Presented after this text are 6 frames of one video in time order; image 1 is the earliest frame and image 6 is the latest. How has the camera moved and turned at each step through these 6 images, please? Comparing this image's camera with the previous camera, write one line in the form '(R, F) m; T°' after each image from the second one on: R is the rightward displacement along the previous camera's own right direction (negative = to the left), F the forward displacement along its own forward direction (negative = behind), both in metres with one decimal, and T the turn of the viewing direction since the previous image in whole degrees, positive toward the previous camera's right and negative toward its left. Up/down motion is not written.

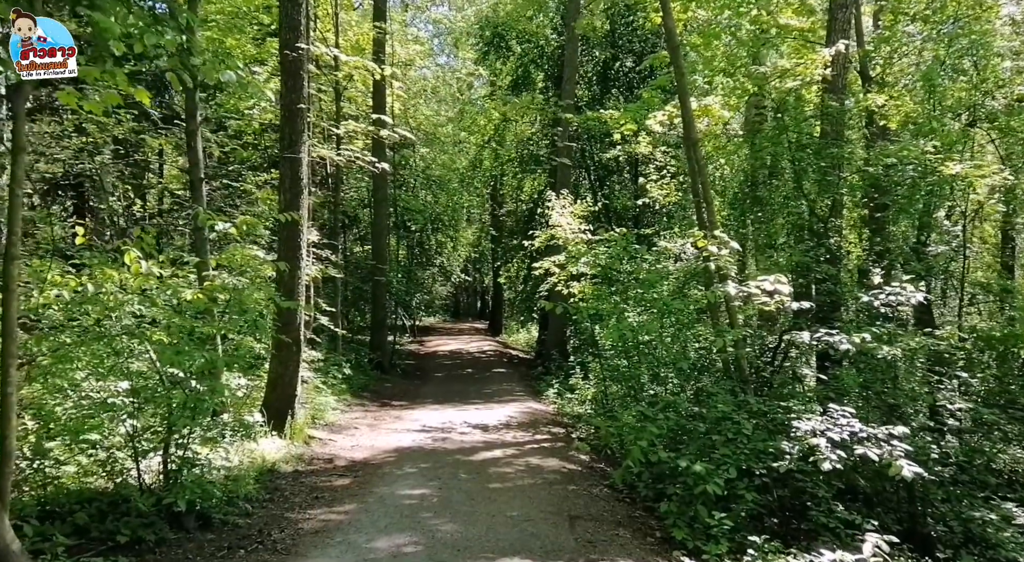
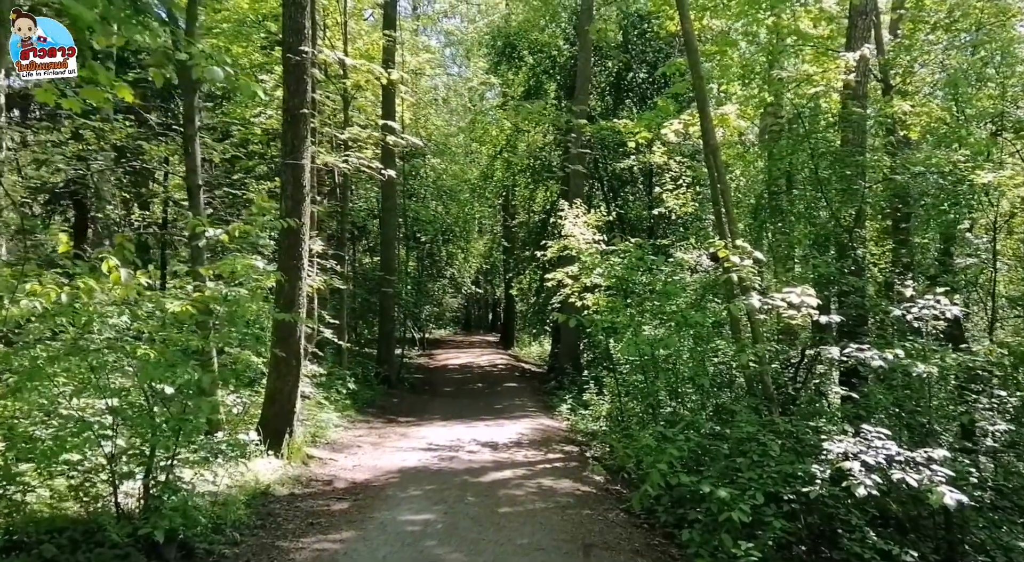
(0.0, +0.5) m; -1°
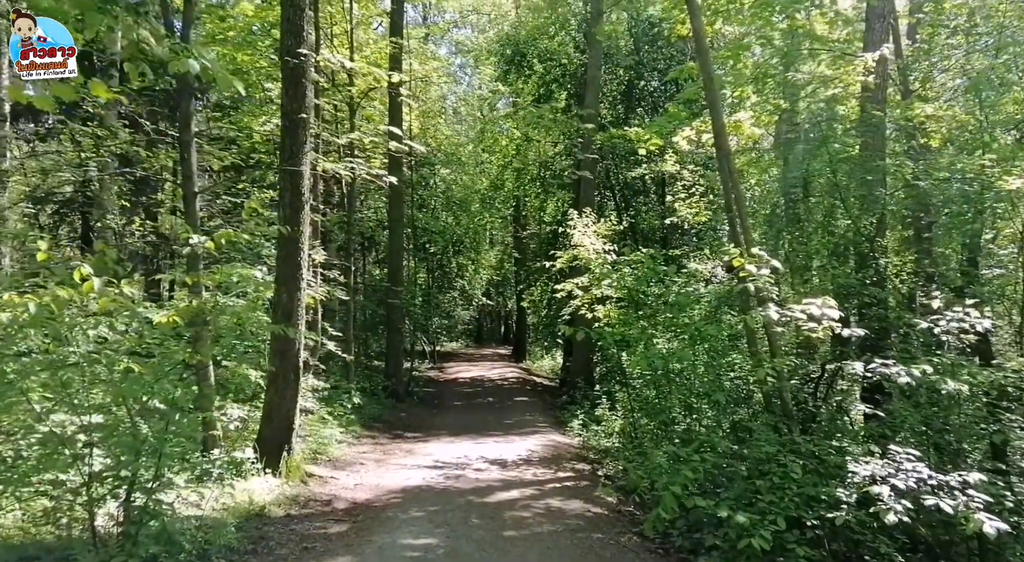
(+0.1, +0.4) m; -1°
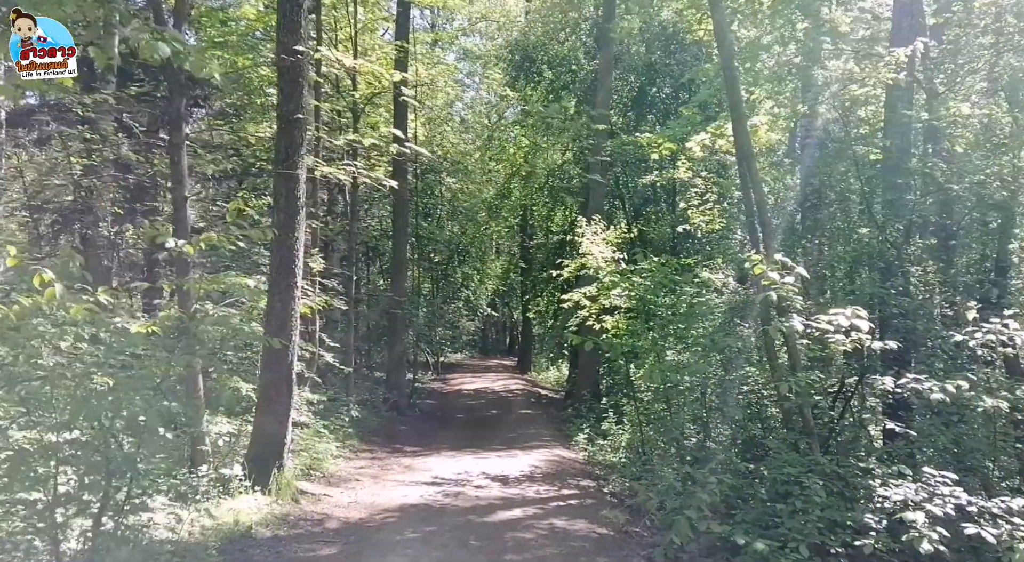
(0.0, +0.4) m; -1°
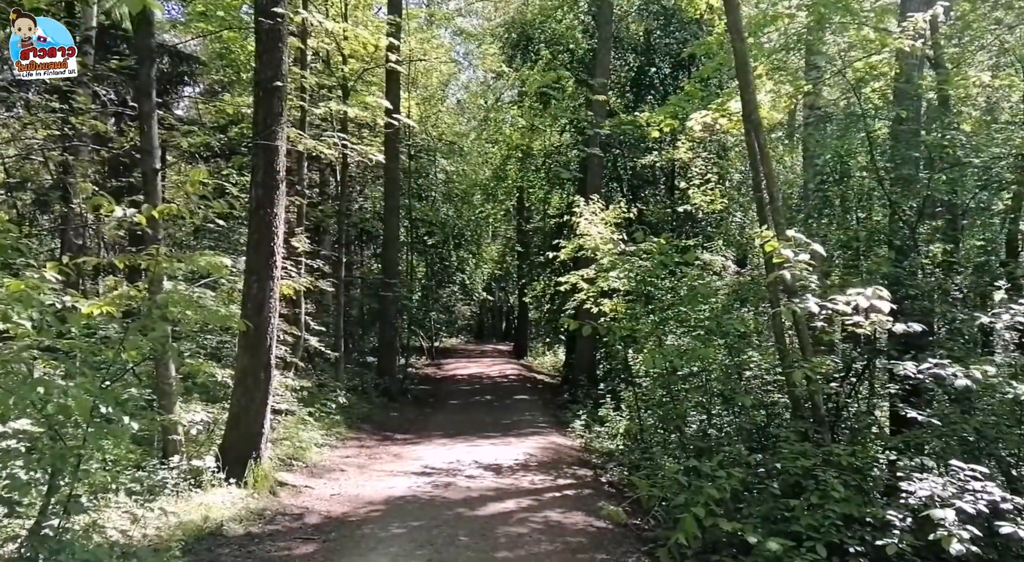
(+0.1, +0.5) m; 0°
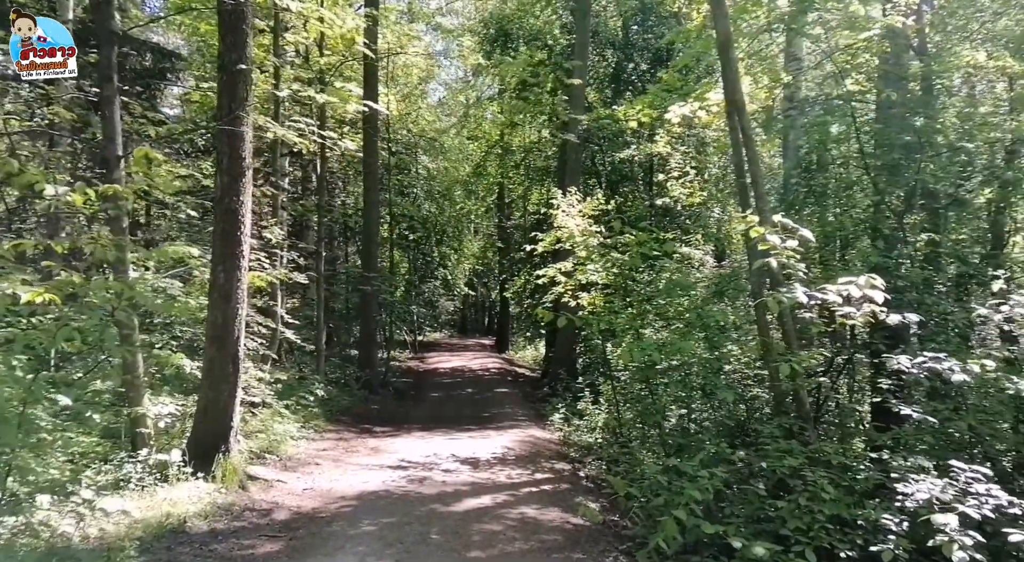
(+0.1, +0.2) m; +1°
